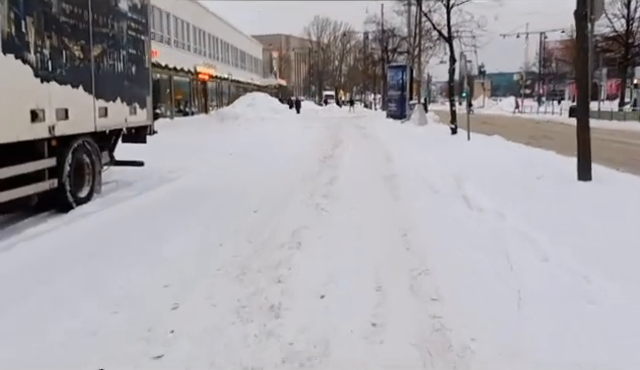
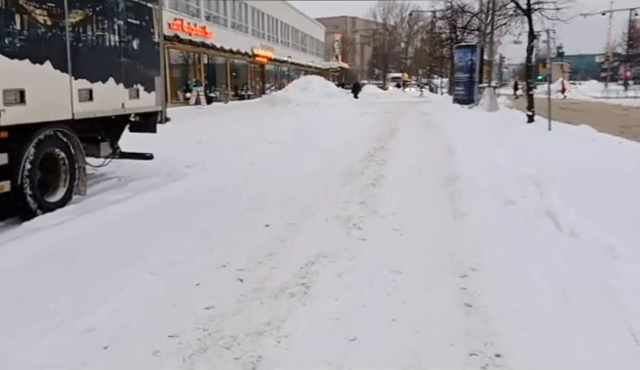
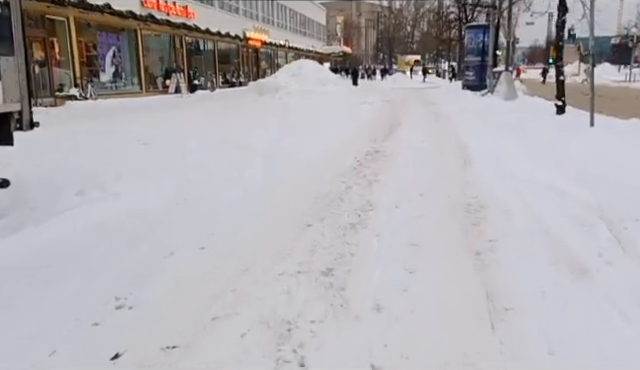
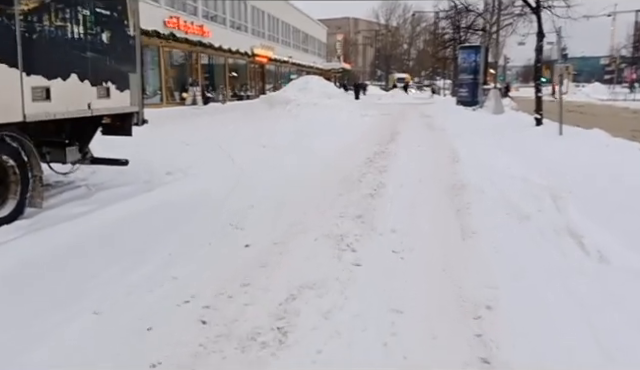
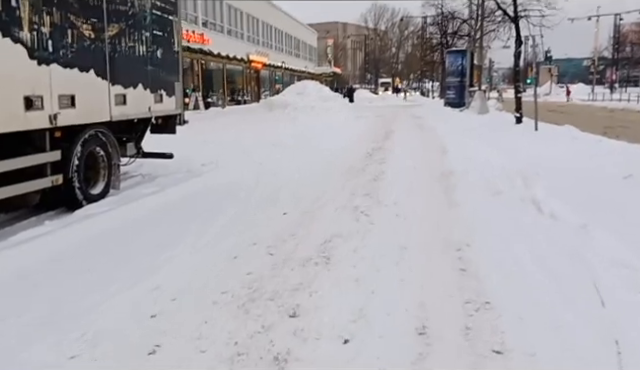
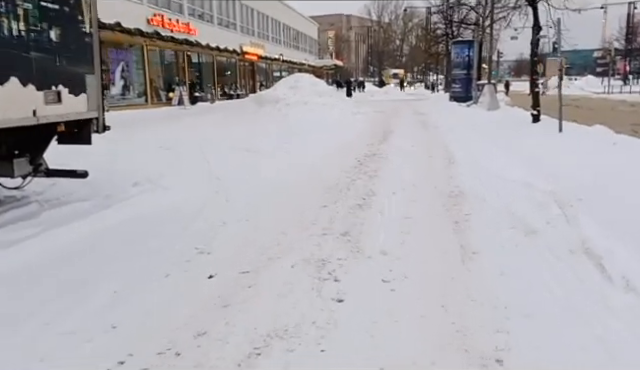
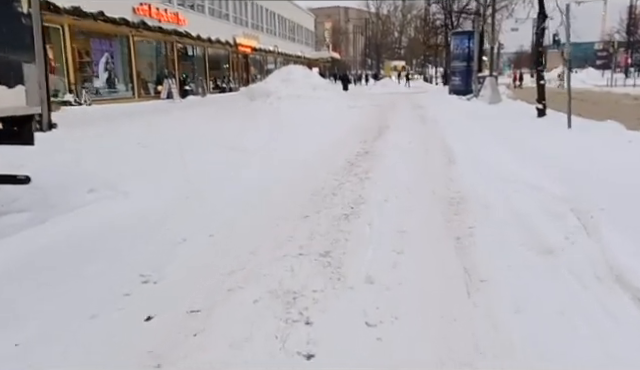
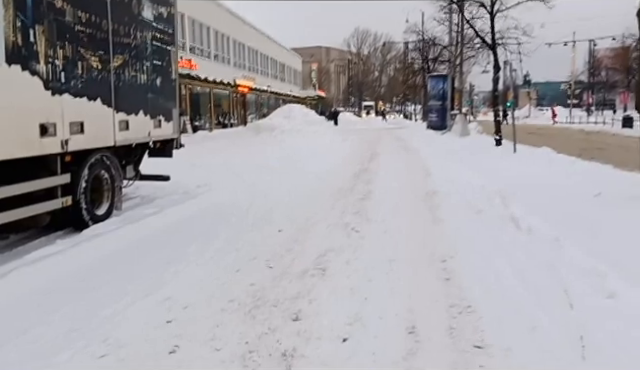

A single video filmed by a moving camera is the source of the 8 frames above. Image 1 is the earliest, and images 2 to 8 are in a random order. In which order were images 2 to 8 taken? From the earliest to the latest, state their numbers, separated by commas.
8, 5, 2, 4, 6, 7, 3
